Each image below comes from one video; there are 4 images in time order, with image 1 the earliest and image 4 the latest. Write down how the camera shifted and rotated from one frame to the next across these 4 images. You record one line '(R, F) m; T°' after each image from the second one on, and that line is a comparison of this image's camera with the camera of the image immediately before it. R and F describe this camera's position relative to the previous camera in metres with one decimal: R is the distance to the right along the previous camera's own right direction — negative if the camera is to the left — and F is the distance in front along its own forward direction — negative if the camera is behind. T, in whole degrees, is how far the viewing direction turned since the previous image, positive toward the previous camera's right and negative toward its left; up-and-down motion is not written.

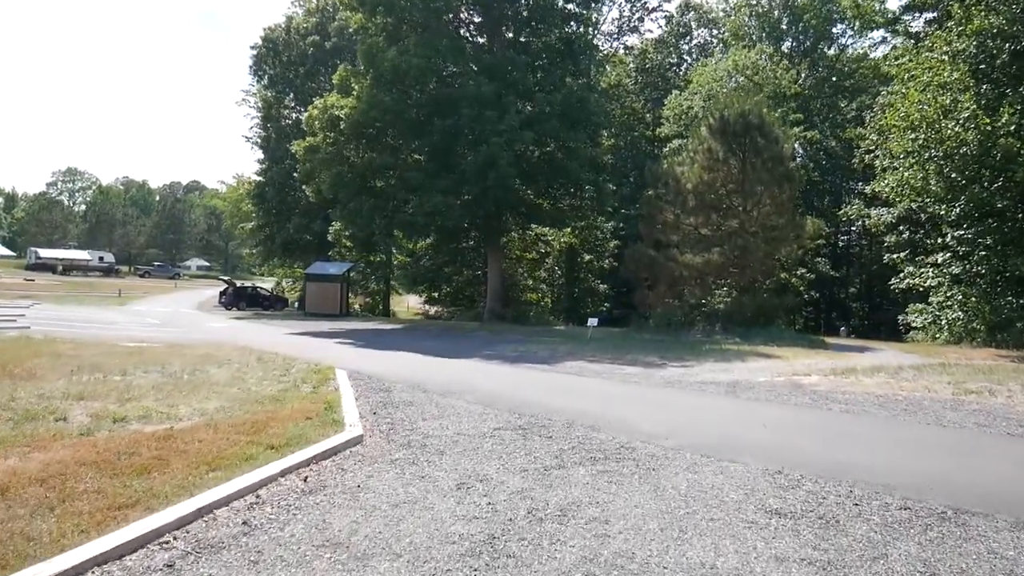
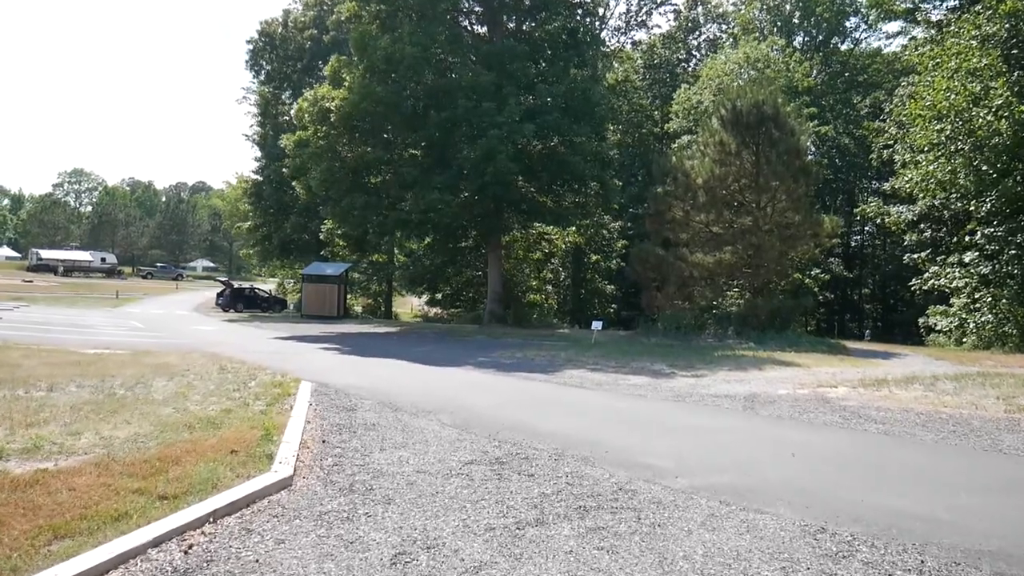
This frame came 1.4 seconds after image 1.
(+0.3, +1.5) m; -1°
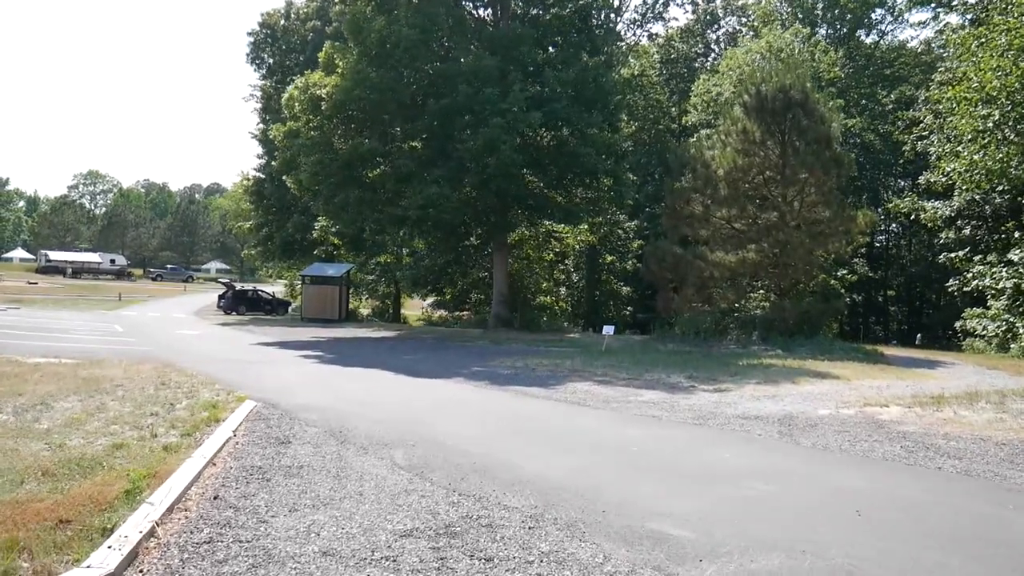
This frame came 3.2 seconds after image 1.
(+0.4, +2.0) m; -1°
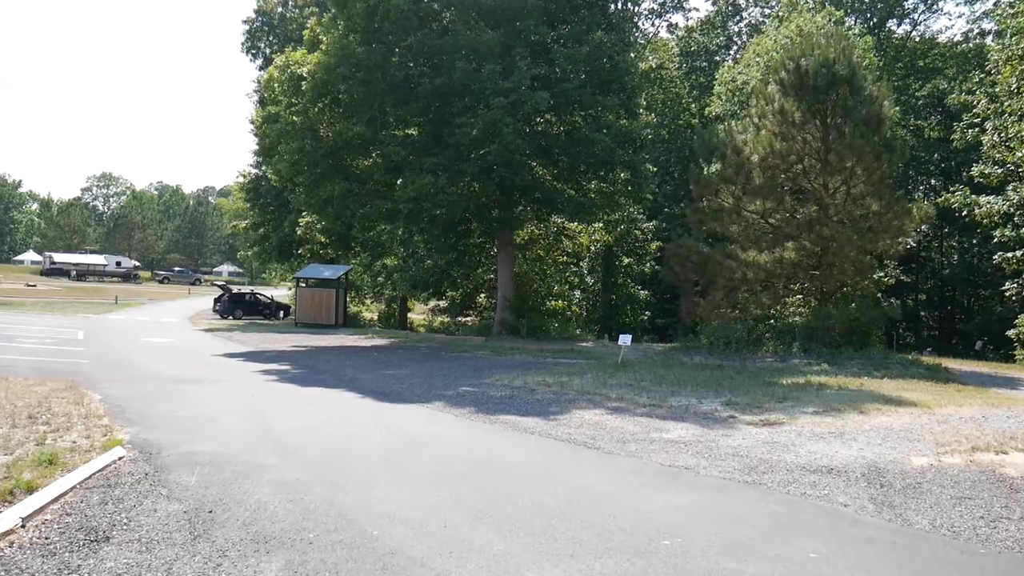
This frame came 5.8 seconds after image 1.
(+0.3, +2.8) m; -1°
